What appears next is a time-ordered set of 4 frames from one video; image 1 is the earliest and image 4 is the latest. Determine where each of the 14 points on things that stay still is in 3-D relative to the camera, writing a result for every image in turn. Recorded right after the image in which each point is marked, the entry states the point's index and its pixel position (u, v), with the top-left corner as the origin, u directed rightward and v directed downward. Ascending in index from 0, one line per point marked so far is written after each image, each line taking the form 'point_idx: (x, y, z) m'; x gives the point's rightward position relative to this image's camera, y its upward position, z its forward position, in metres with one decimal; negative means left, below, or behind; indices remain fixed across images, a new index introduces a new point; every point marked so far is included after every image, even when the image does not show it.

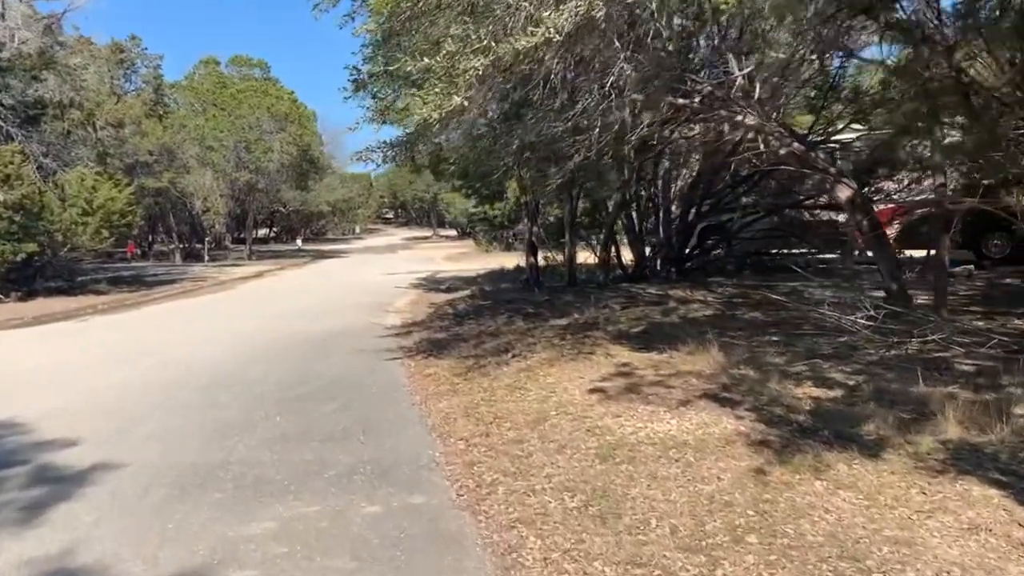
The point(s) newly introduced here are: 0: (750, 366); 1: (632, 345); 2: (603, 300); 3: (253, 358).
0: (+2.3, -0.8, +7.8) m
1: (+1.5, -0.7, +10.0) m
2: (+1.7, -0.2, +15.4) m
3: (-3.5, -1.0, +11.1) m
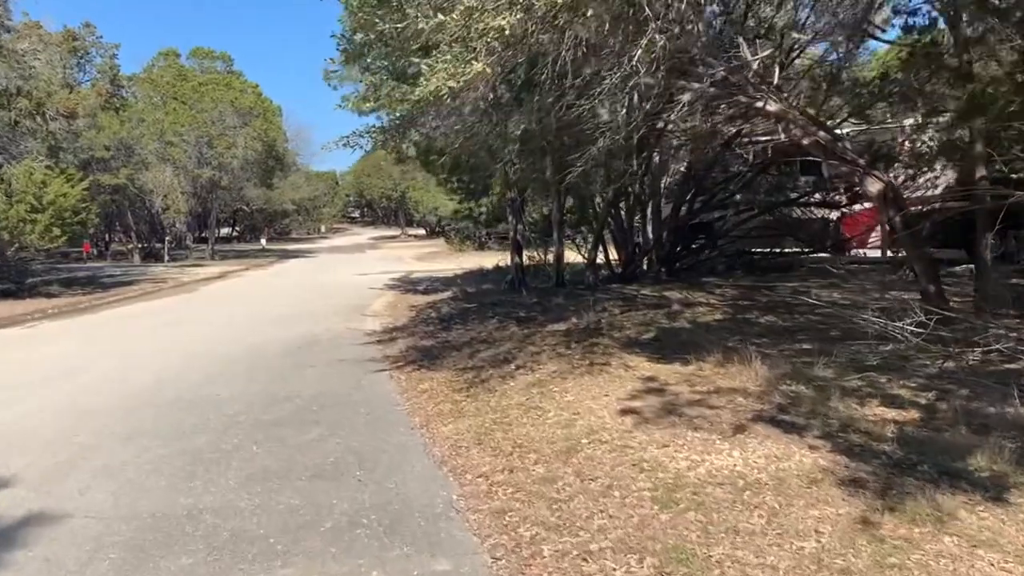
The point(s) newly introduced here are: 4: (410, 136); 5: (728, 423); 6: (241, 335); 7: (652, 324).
0: (+2.4, -0.8, +6.9) m
1: (+1.5, -0.7, +9.0) m
2: (+1.5, -0.3, +14.4) m
3: (-3.5, -1.0, +9.9) m
4: (-1.4, +2.1, +11.4) m
5: (+1.6, -1.0, +6.0) m
6: (-4.5, -0.8, +13.6) m
7: (+1.9, -0.5, +11.3) m
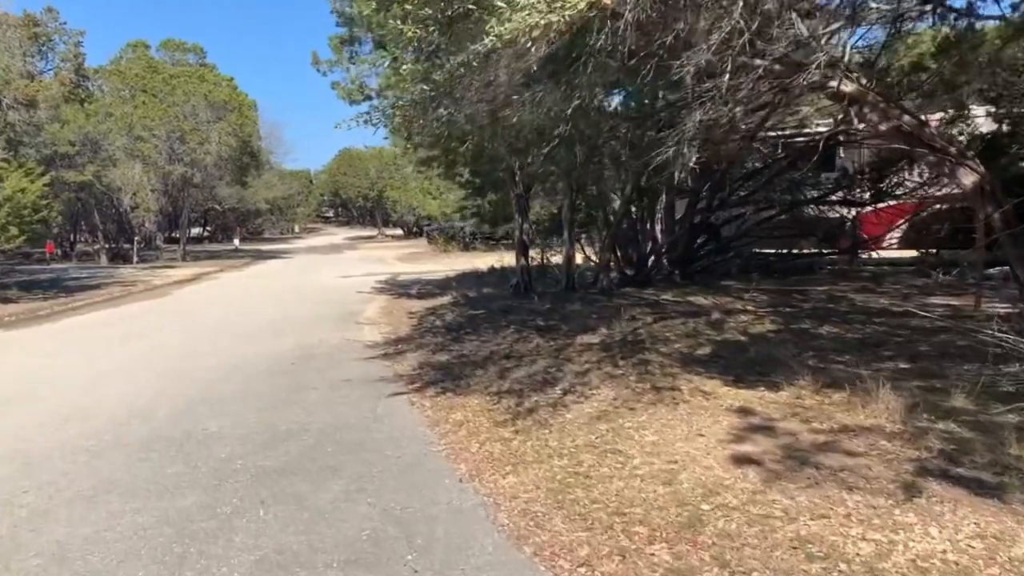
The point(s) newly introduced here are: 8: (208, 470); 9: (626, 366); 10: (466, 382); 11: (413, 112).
0: (+2.9, -0.9, +5.5) m
1: (+1.9, -0.8, +7.6) m
2: (+1.8, -0.3, +13.0) m
3: (-3.1, -1.1, +8.3) m
4: (-1.0, +2.0, +9.9) m
5: (+2.1, -1.1, +4.6) m
6: (-4.2, -0.9, +12.0) m
7: (+2.3, -0.6, +9.9) m
8: (-2.1, -1.3, +5.7) m
9: (+1.2, -0.8, +8.3) m
10: (-0.5, -1.0, +8.4) m
11: (-1.3, +2.2, +10.3) m
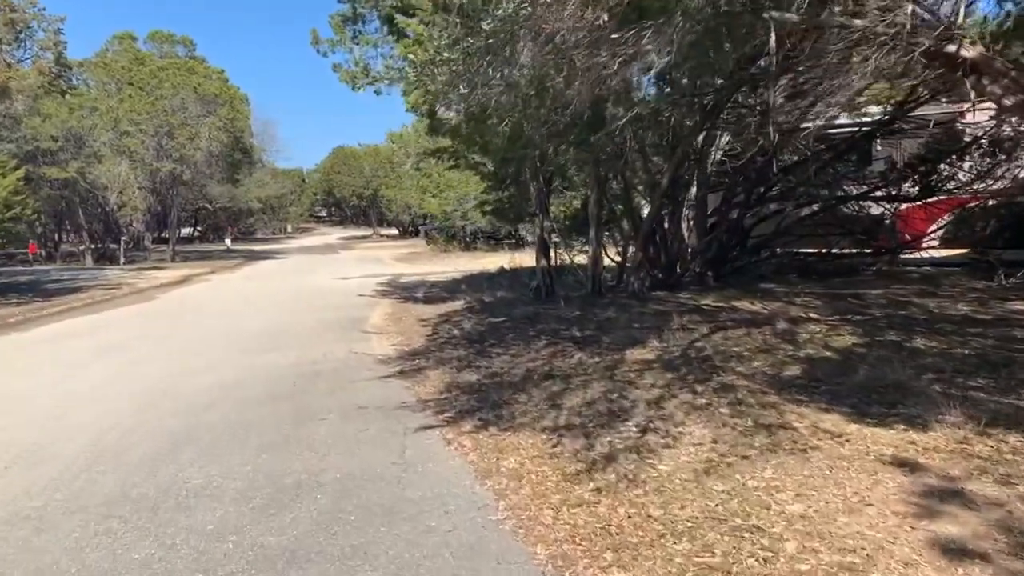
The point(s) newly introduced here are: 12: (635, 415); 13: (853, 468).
0: (+3.4, -0.9, +4.0) m
1: (+2.4, -0.9, +6.1) m
2: (+2.2, -0.4, +11.5) m
3: (-2.6, -1.2, +6.7) m
4: (-0.6, +2.0, +8.3) m
5: (+2.6, -1.1, +3.0) m
6: (-3.8, -1.0, +10.5) m
7: (+2.7, -0.6, +8.4) m
8: (-1.6, -1.4, +4.2) m
9: (+1.6, -0.9, +6.7) m
10: (0.0, -1.0, +6.9) m
11: (-0.9, +2.1, +8.7) m
12: (+0.9, -1.0, +6.3) m
13: (+1.9, -1.0, +4.7) m
